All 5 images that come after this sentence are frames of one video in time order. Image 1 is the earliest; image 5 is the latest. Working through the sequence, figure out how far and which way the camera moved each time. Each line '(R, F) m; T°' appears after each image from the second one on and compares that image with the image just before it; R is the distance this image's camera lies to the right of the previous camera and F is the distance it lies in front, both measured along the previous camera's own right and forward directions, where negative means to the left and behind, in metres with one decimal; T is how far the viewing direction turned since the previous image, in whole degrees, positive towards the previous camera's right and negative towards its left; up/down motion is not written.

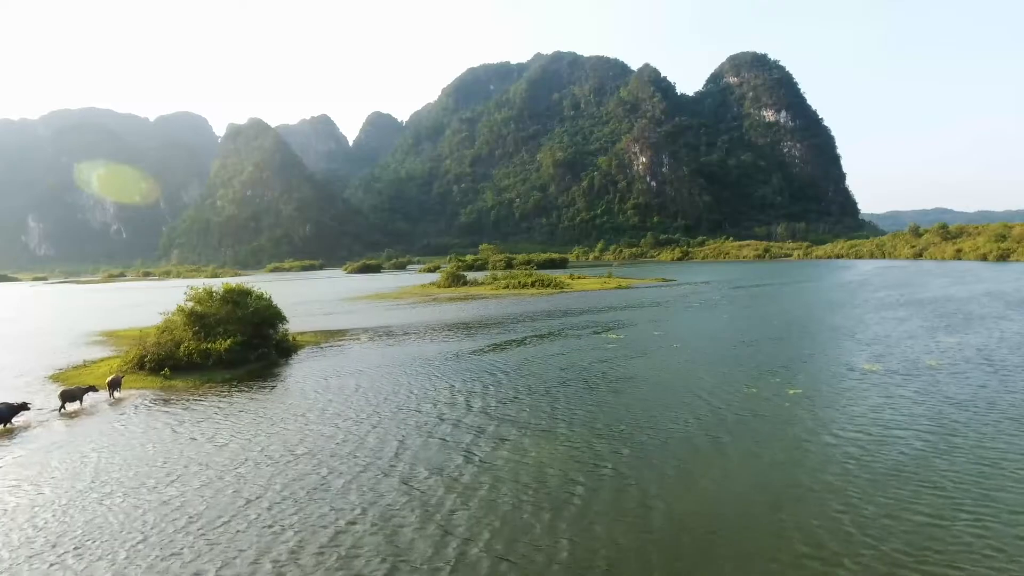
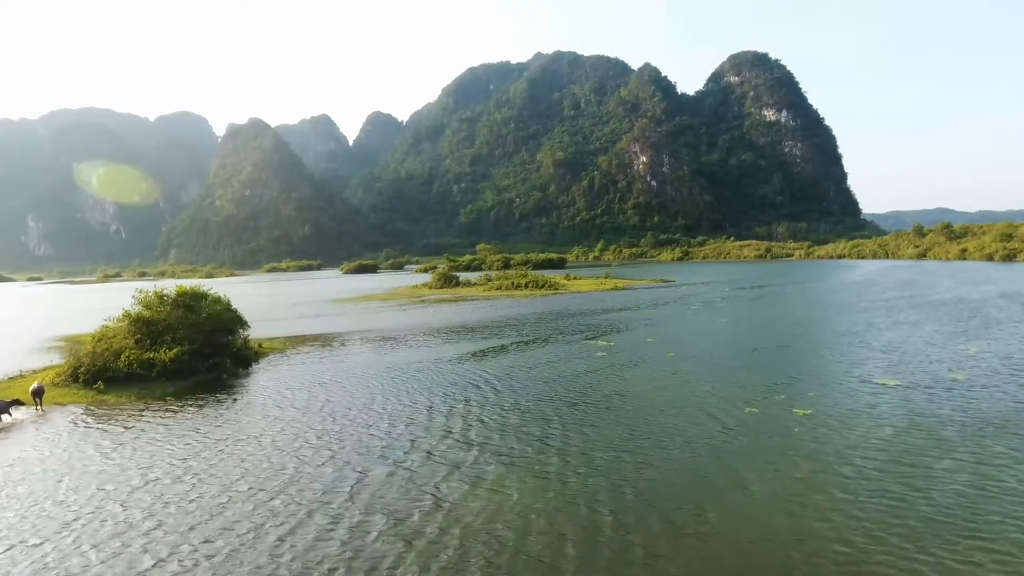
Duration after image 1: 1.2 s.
(+0.5, +1.8) m; 0°
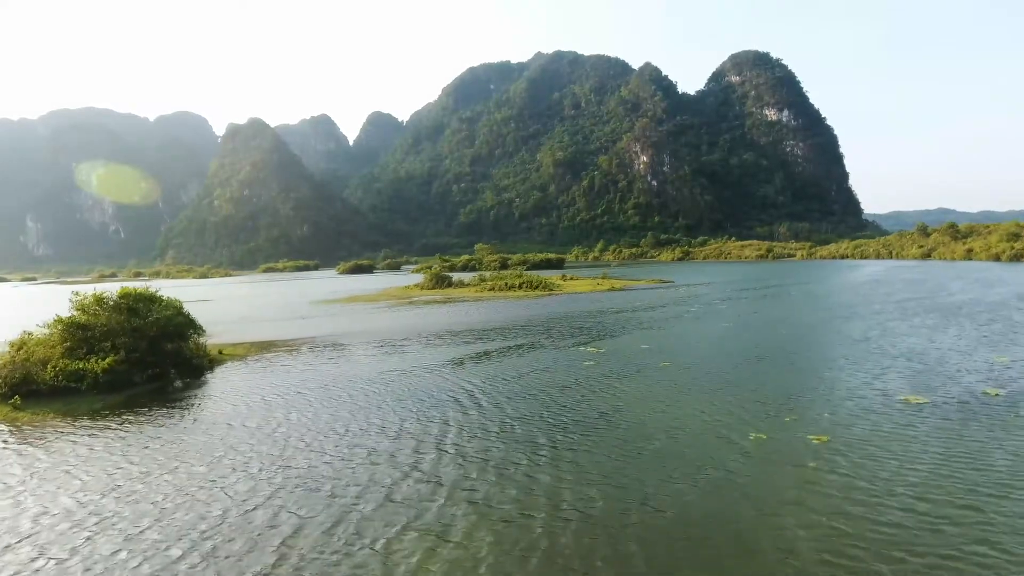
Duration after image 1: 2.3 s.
(+0.4, +1.9) m; 0°
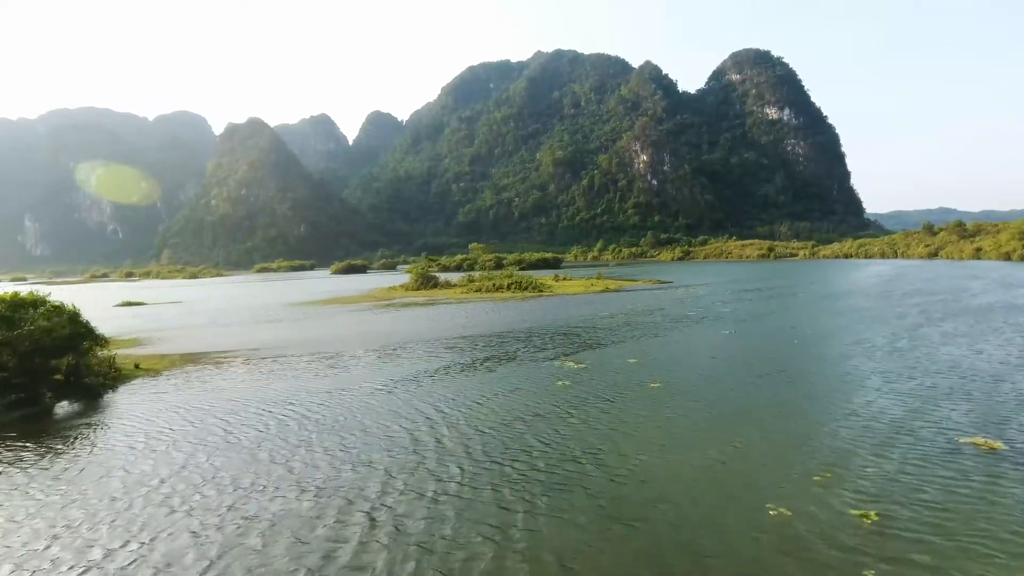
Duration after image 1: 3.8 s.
(+0.7, +3.1) m; 0°
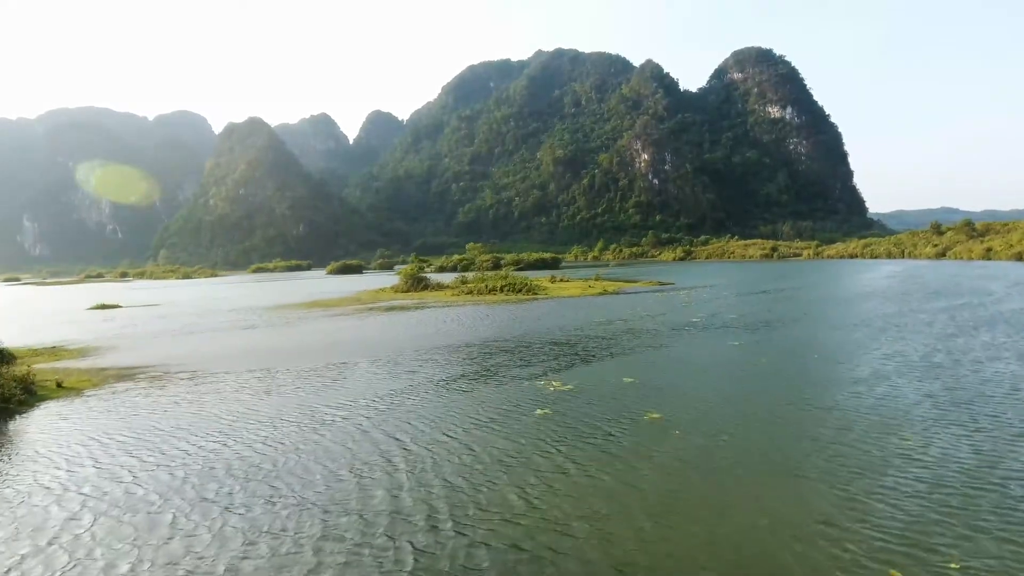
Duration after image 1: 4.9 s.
(+0.4, +2.5) m; 0°
